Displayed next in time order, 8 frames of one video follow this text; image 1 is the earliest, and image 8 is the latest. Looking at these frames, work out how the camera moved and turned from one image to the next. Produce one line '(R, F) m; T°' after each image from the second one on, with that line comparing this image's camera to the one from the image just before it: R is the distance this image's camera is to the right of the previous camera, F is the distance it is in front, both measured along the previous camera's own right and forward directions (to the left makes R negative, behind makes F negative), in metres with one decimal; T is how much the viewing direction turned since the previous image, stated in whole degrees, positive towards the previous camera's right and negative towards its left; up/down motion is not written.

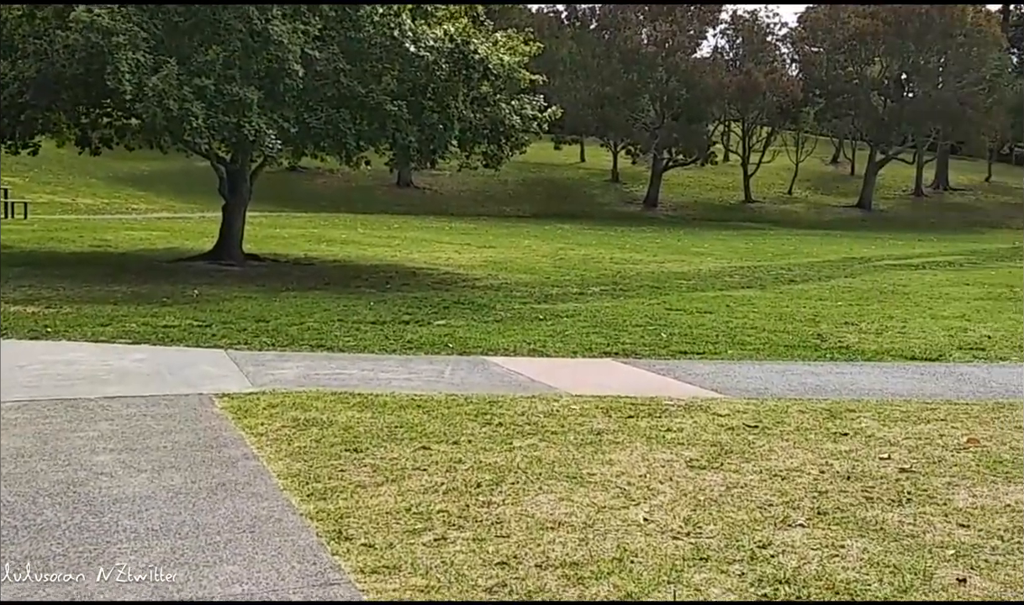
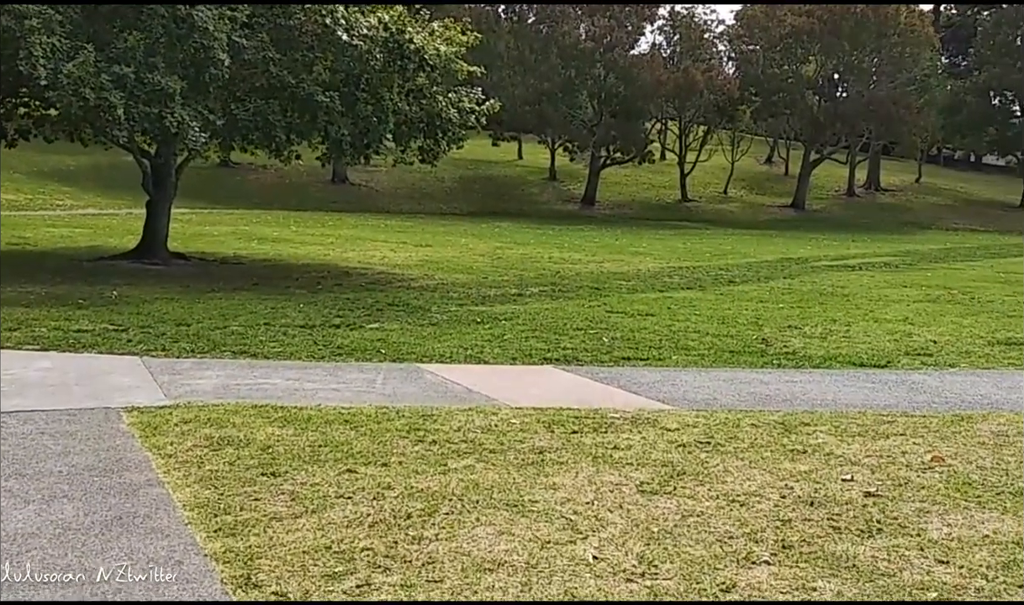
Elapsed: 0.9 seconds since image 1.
(0.0, +0.5) m; +3°
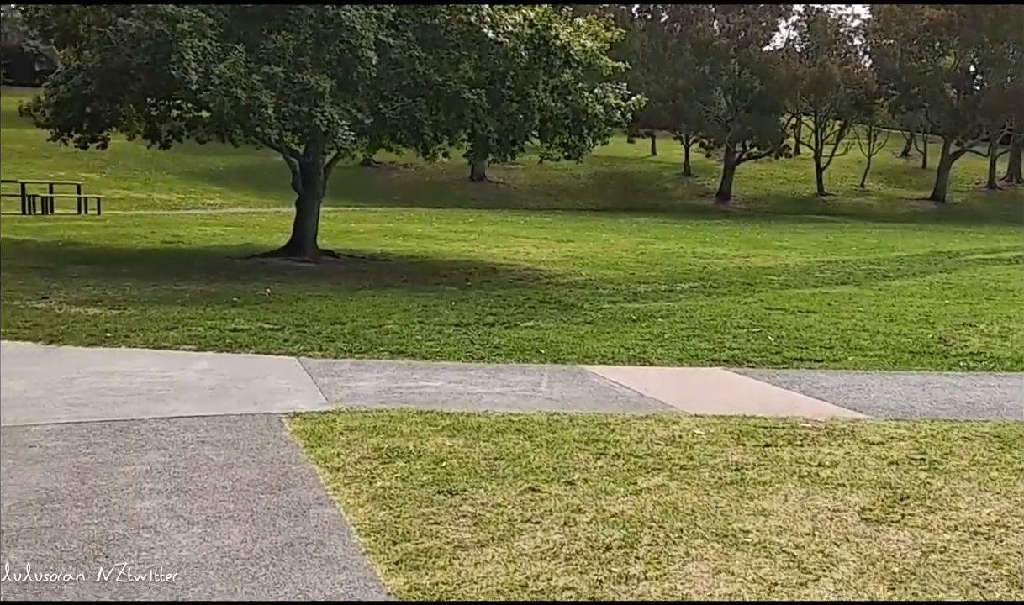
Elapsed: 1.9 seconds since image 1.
(-0.3, +0.5) m; -6°
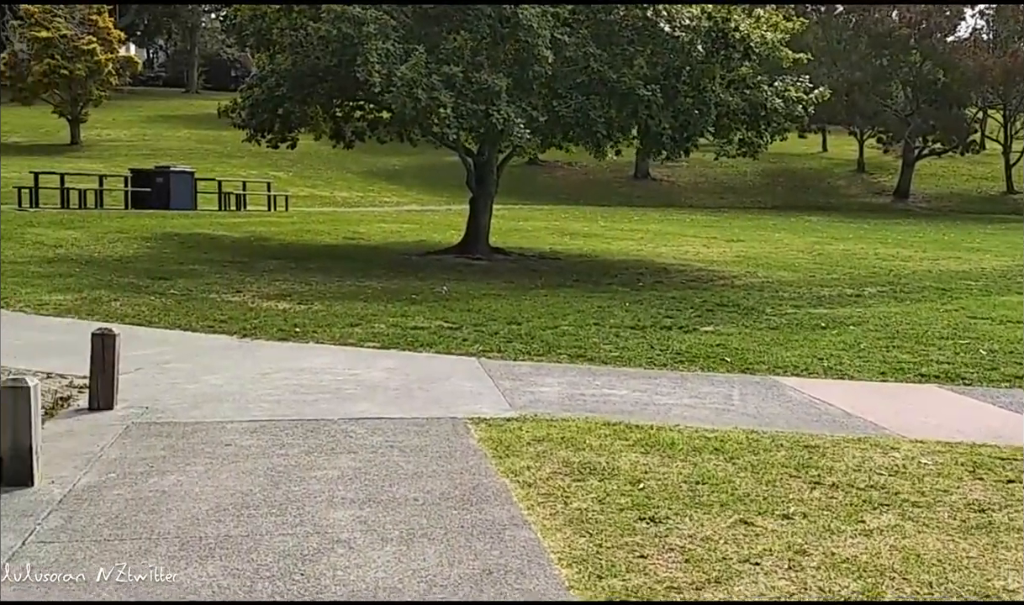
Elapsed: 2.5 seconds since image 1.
(-0.2, +0.6) m; -8°
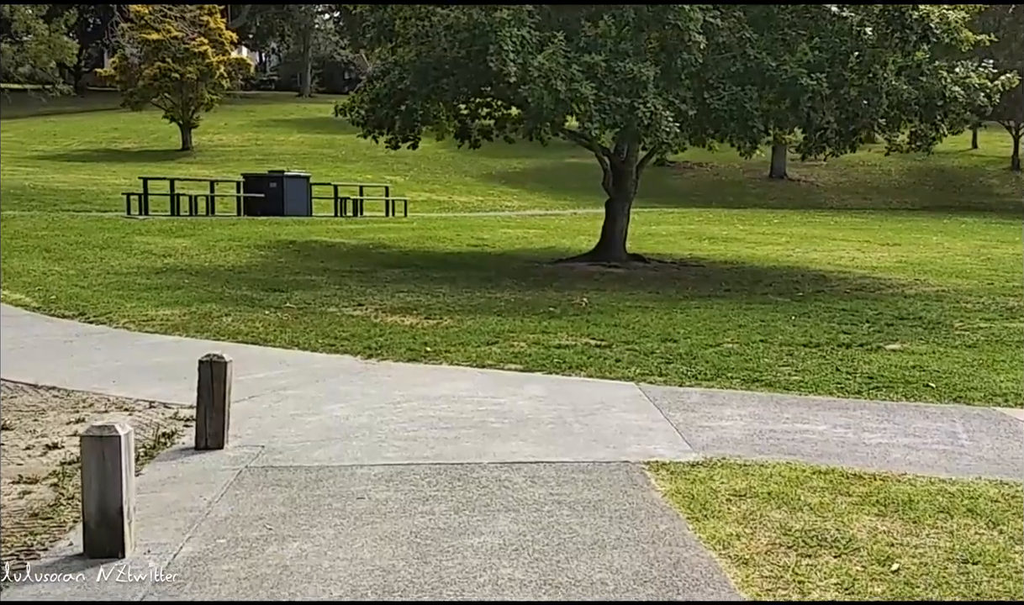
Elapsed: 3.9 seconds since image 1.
(-0.4, +1.2) m; -6°
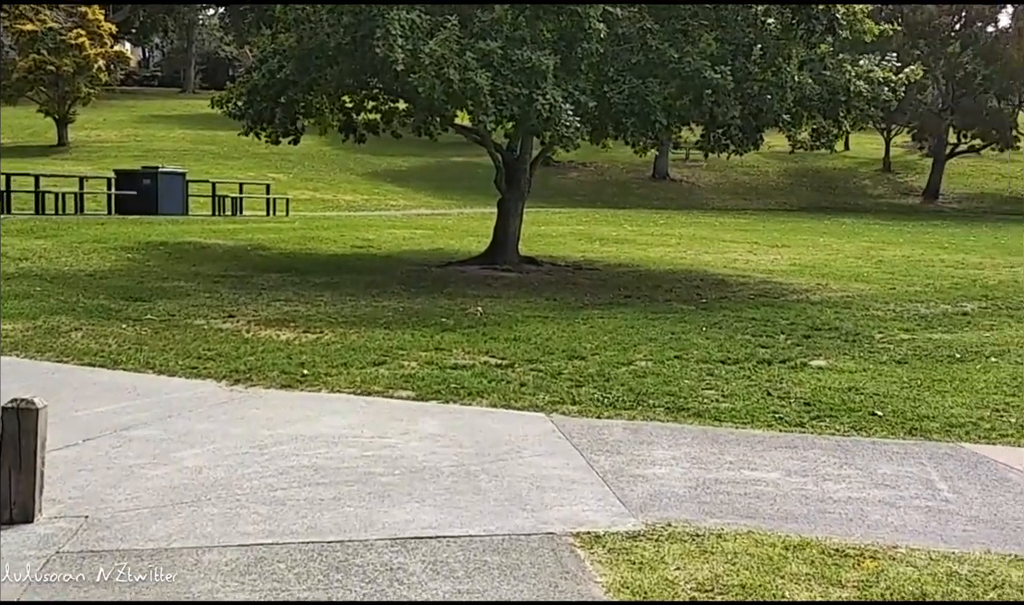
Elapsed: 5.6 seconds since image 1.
(-0.1, +1.3) m; +6°
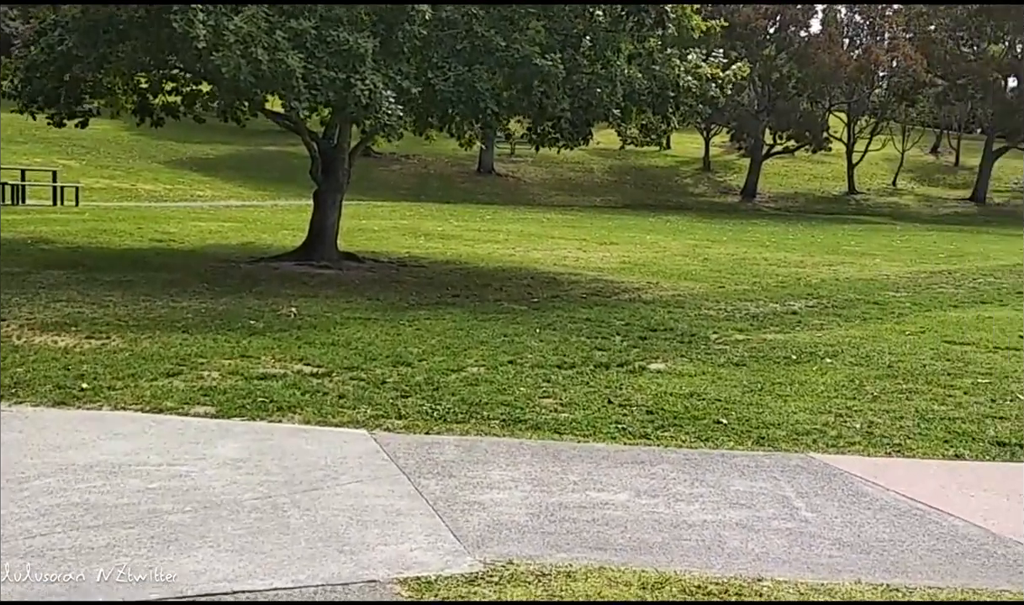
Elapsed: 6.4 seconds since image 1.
(0.0, +0.7) m; +9°
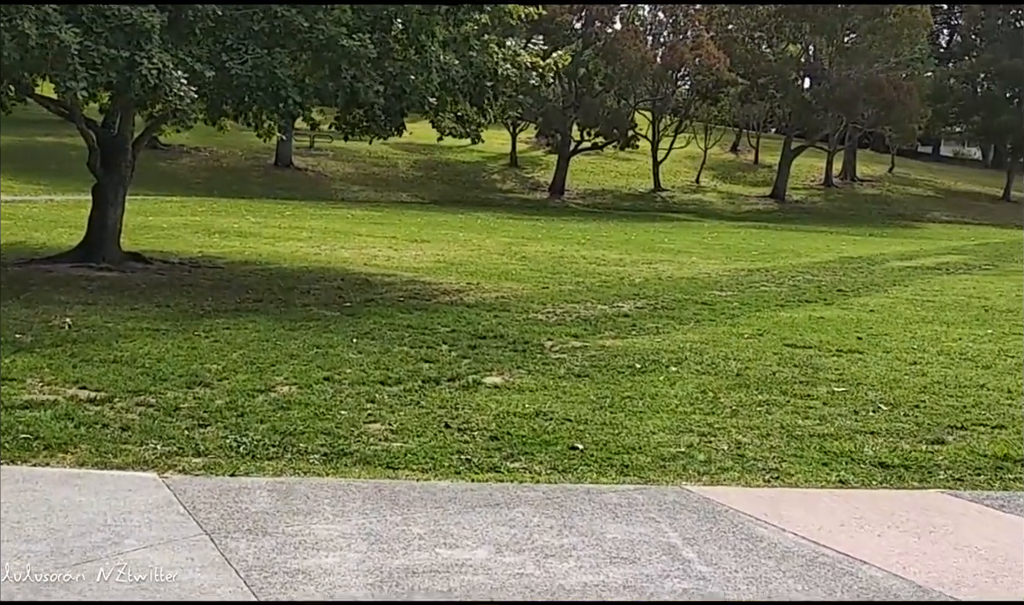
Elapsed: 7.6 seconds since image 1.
(-0.1, +1.0) m; +10°
